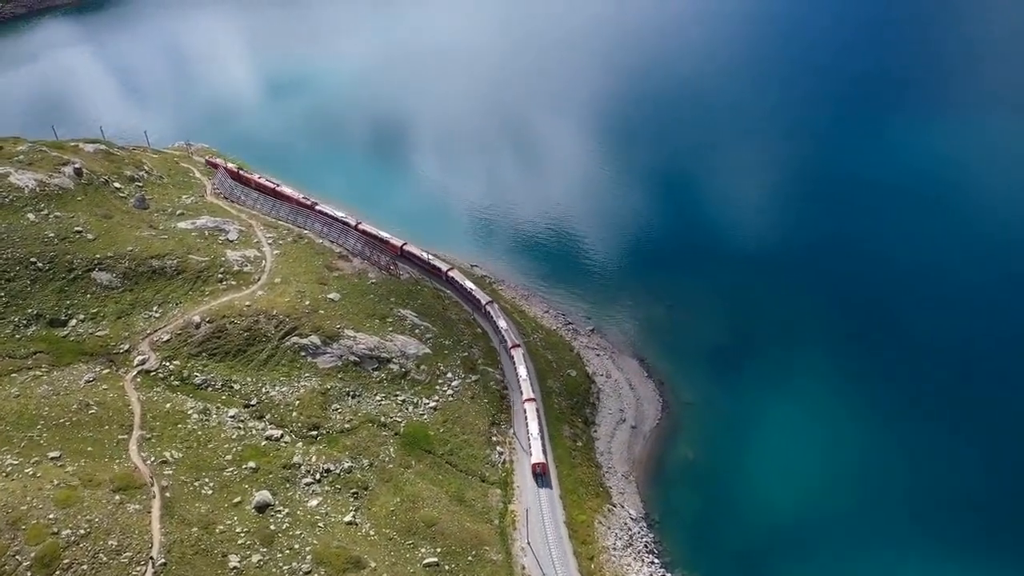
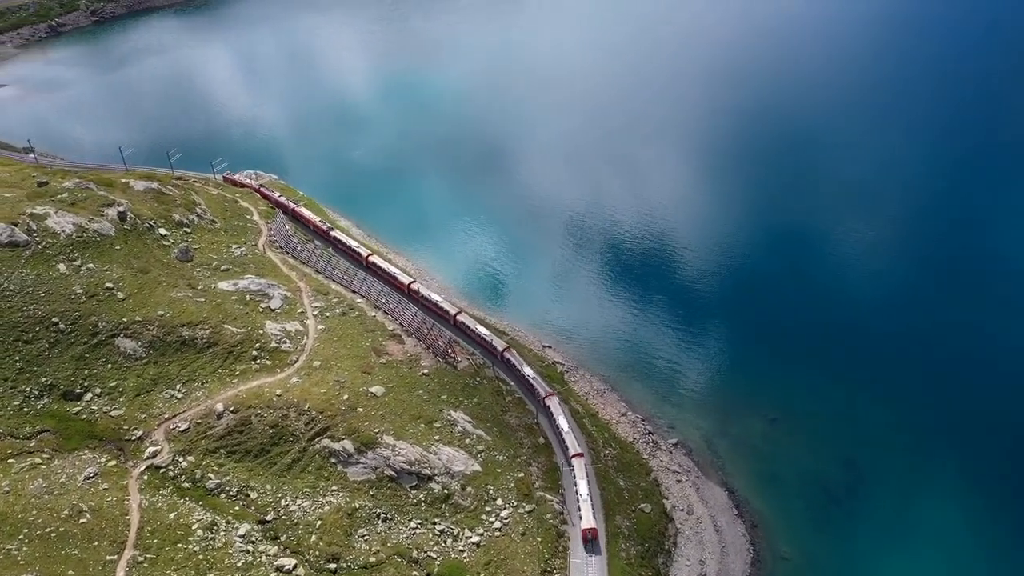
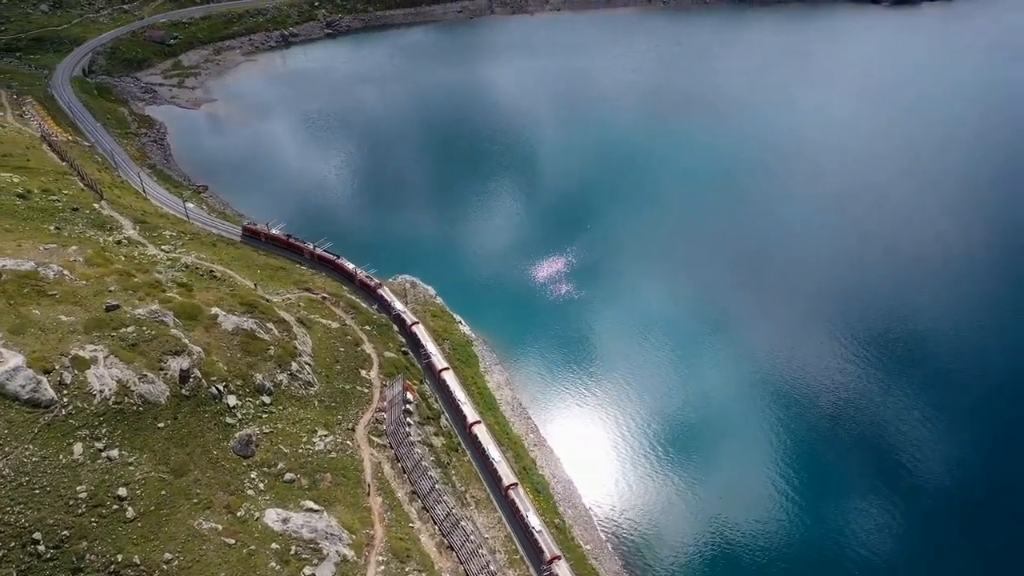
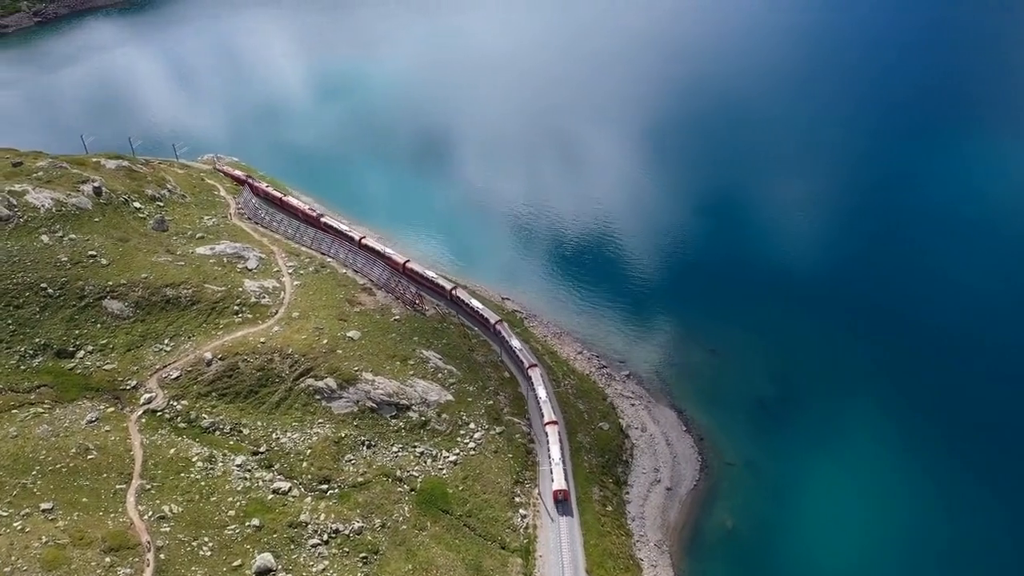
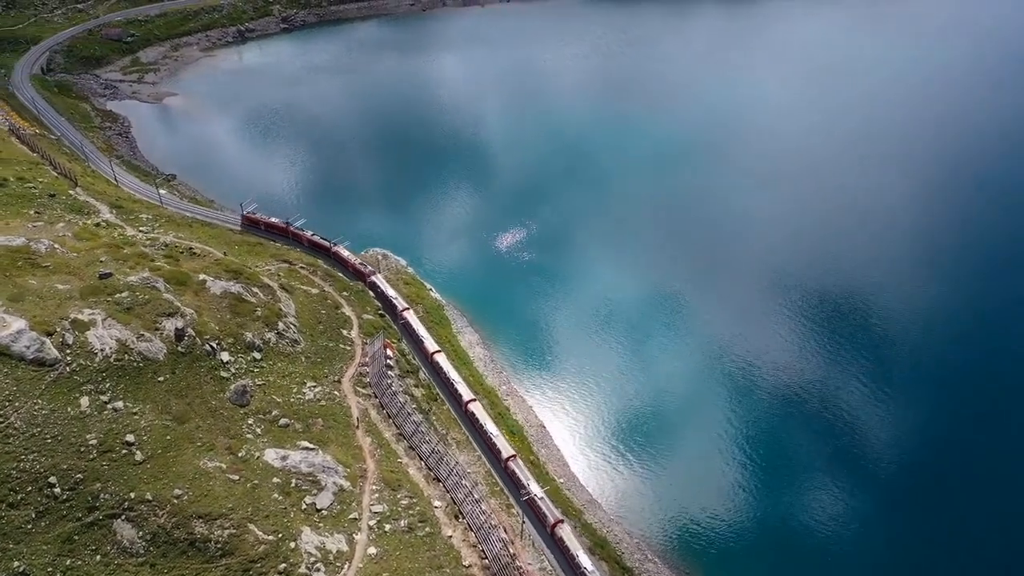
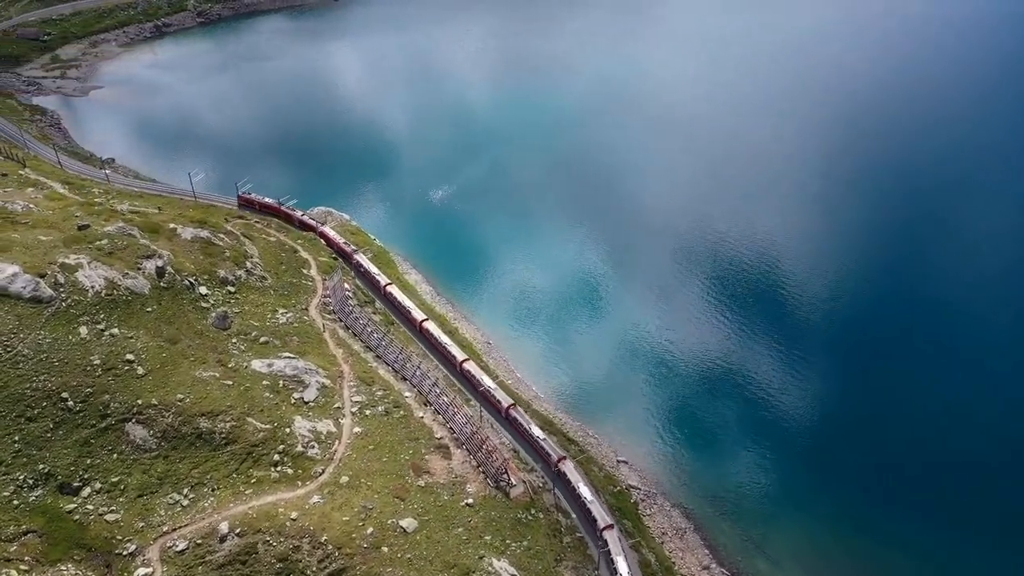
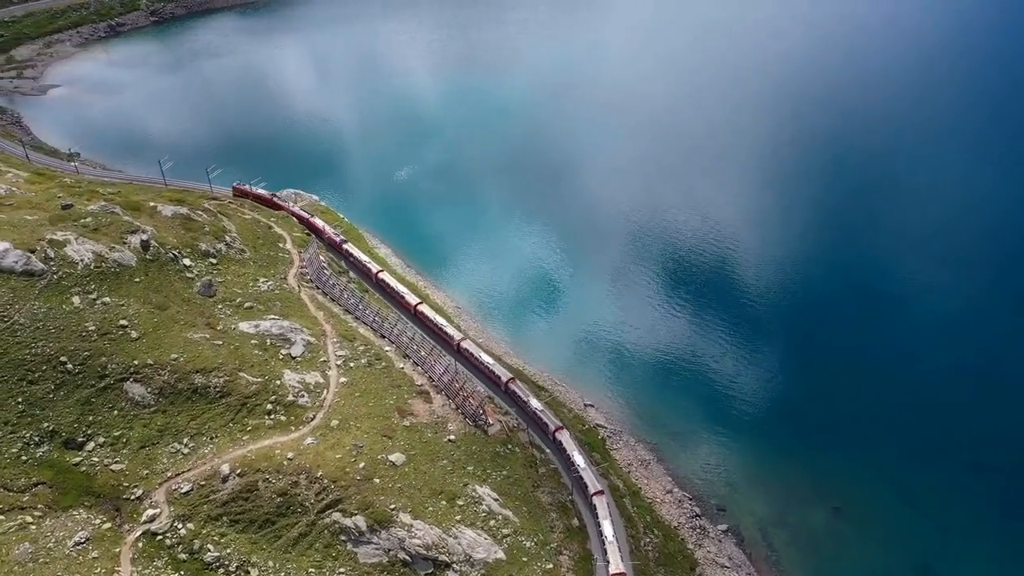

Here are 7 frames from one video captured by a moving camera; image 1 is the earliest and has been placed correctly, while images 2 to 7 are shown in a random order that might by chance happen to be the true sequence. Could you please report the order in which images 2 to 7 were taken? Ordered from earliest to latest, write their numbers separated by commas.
4, 2, 7, 6, 5, 3
